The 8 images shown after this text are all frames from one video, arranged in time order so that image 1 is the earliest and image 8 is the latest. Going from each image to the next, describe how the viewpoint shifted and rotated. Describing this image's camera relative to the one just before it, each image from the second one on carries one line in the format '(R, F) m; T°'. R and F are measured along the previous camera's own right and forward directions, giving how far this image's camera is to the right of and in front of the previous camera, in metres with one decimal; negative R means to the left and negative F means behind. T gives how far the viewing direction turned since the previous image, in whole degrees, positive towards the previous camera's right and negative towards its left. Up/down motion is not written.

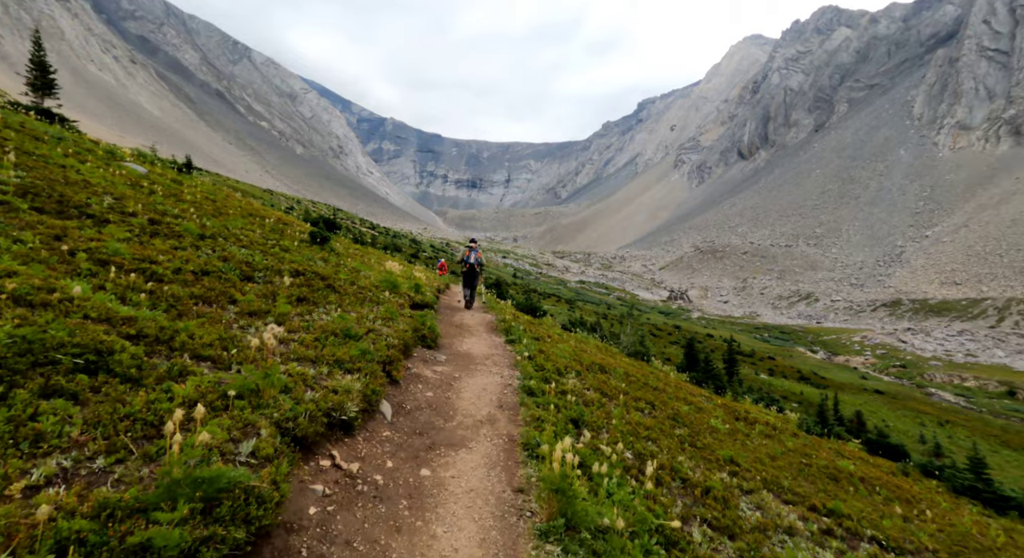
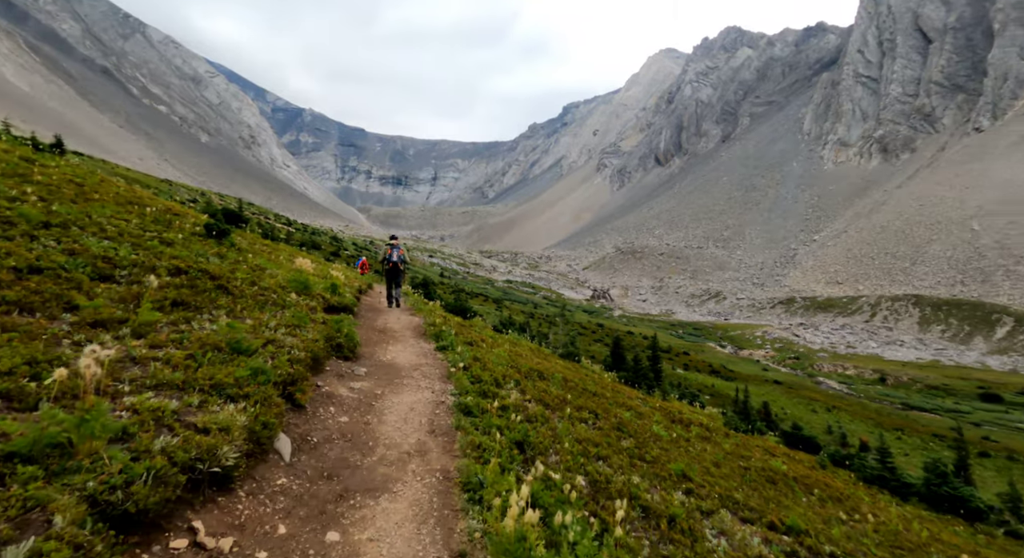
(-0.1, +1.3) m; +8°
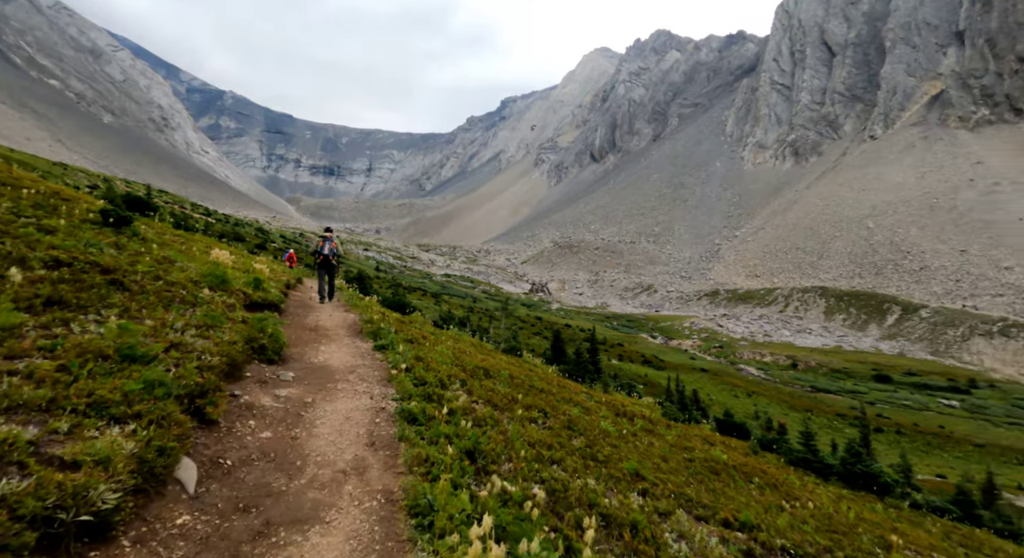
(-0.1, +0.7) m; +7°
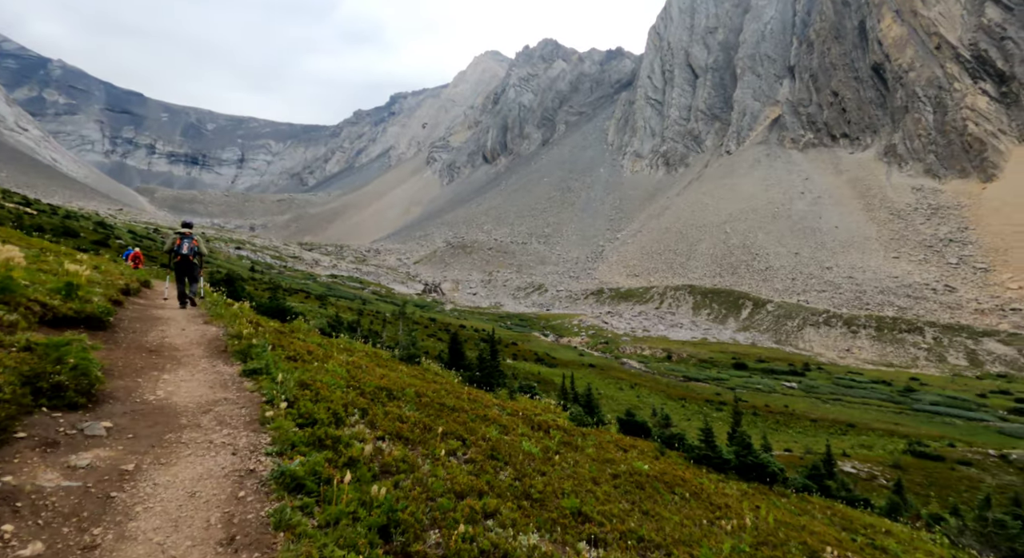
(-0.3, +1.9) m; +11°
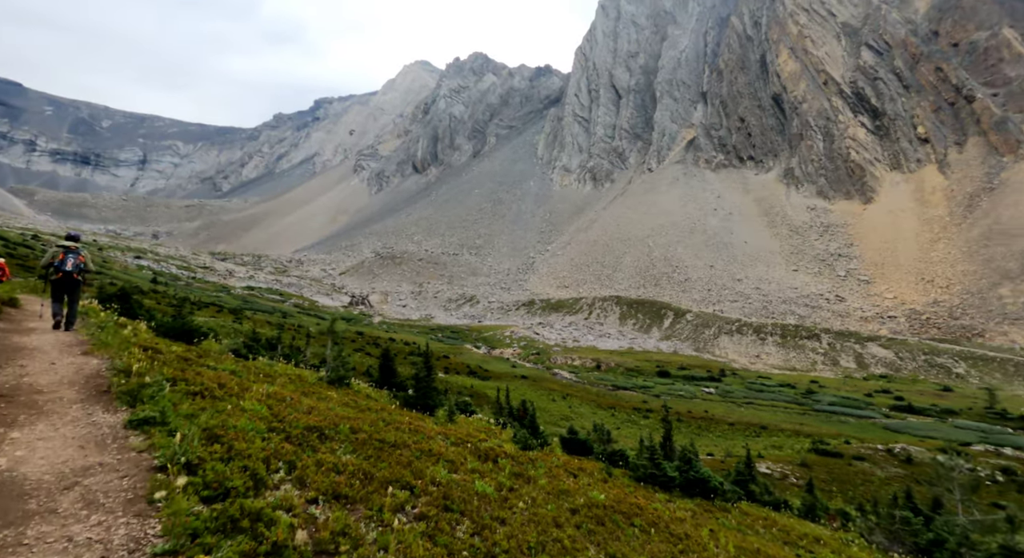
(-0.4, +1.2) m; +7°
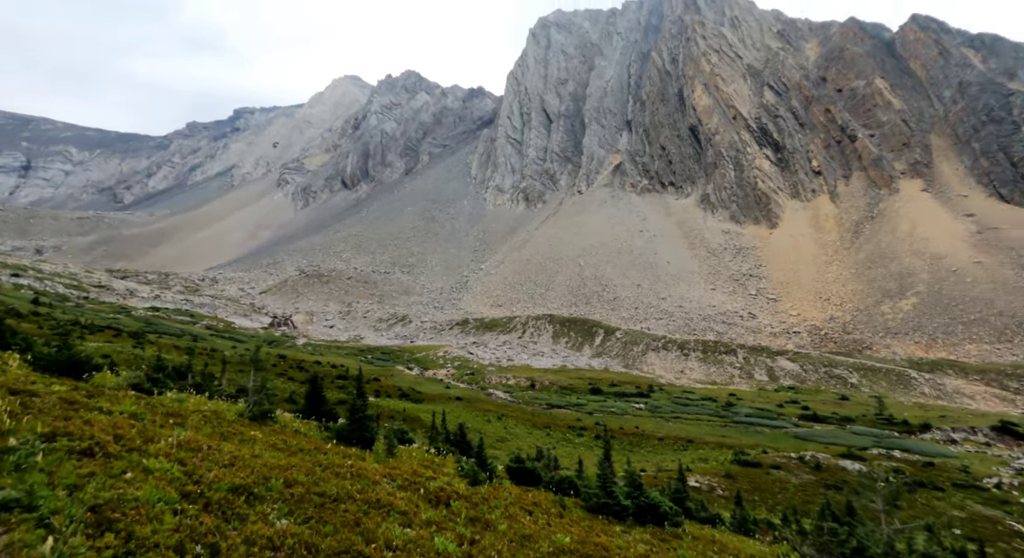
(-0.6, +1.2) m; +7°
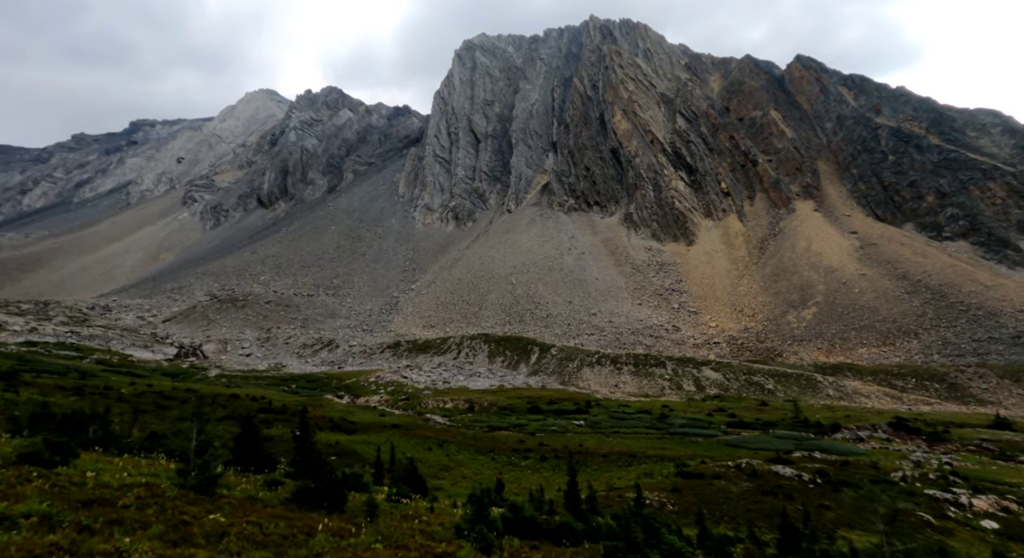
(-2.7, +3.6) m; +8°
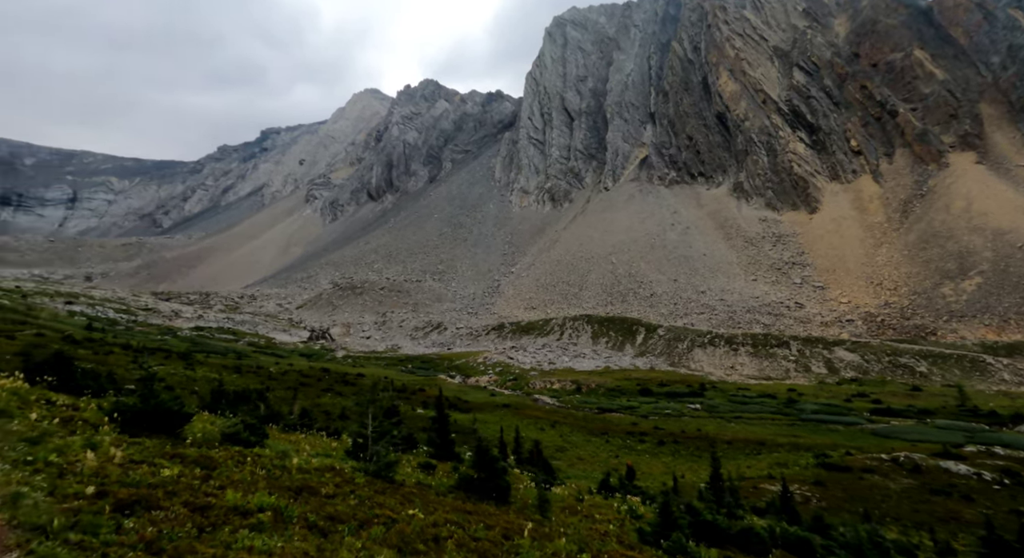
(-2.8, +2.5) m; -10°
